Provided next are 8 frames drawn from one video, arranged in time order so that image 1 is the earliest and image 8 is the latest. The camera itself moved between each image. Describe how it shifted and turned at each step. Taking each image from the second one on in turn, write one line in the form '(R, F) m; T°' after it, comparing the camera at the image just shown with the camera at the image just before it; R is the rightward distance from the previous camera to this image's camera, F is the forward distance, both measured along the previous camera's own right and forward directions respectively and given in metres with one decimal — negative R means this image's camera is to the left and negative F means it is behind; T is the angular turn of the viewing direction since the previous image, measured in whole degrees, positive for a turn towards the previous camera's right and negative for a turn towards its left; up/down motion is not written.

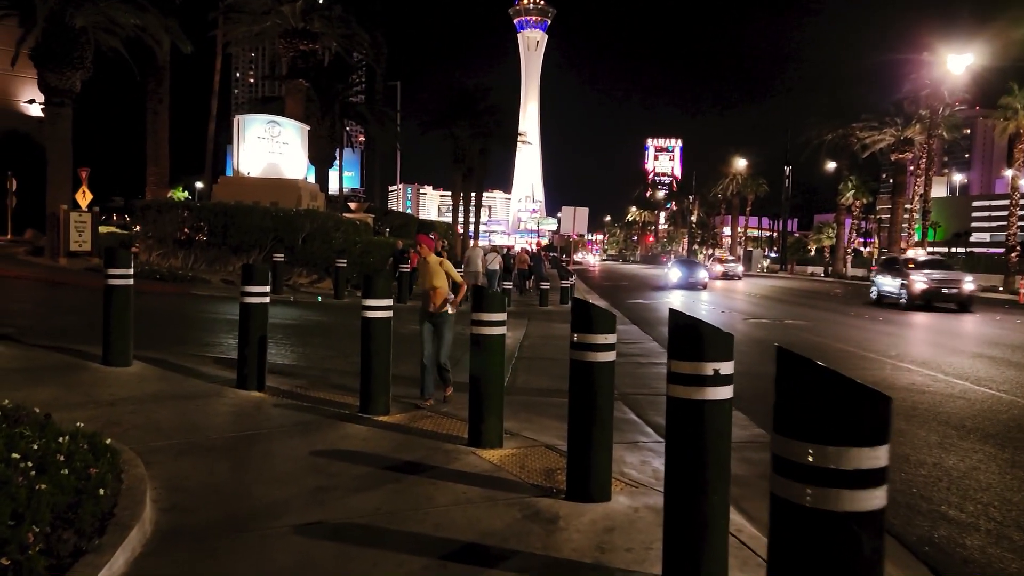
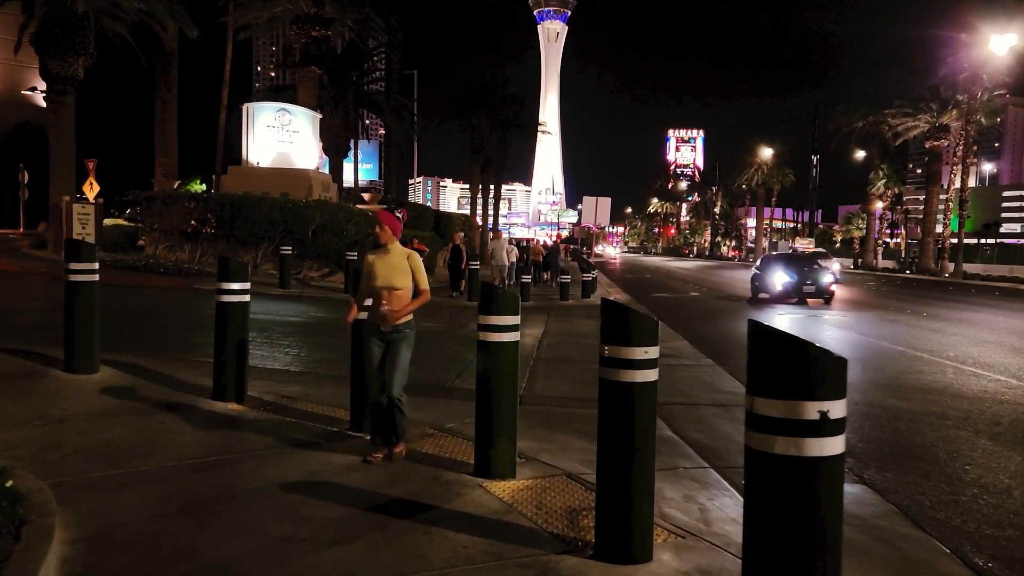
(0.0, +1.1) m; -1°
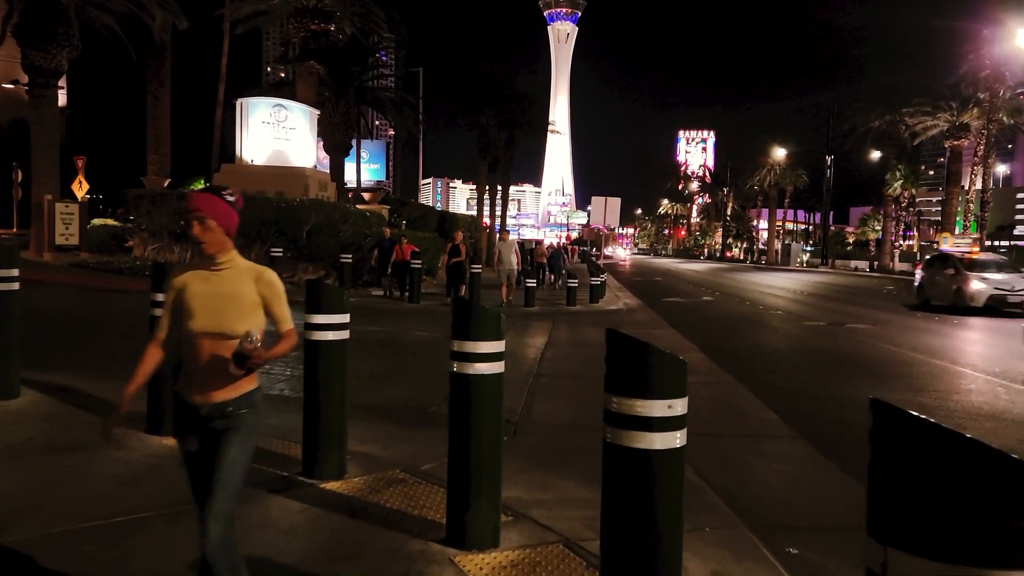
(+0.1, +1.1) m; -1°
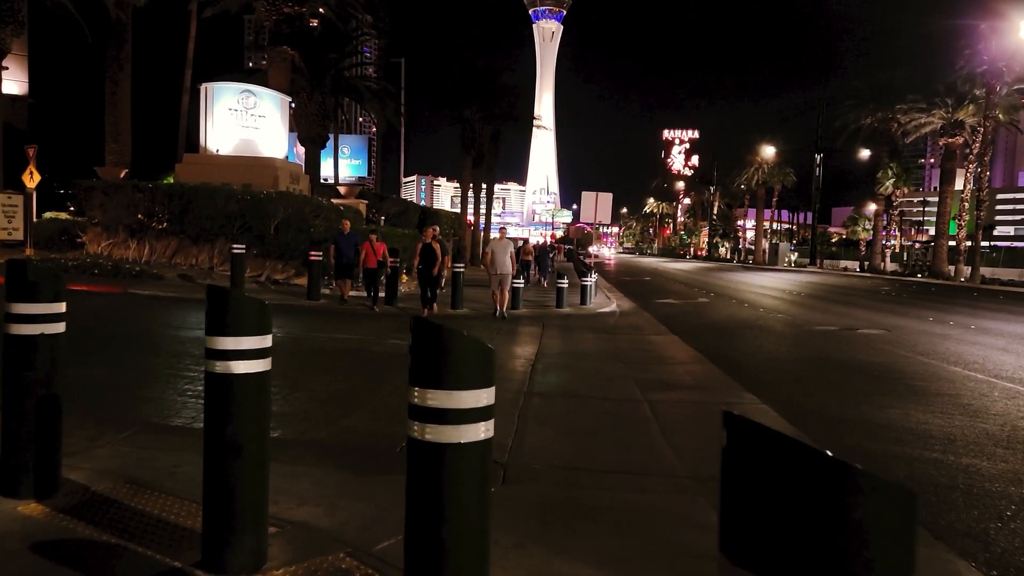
(0.0, +1.6) m; +1°
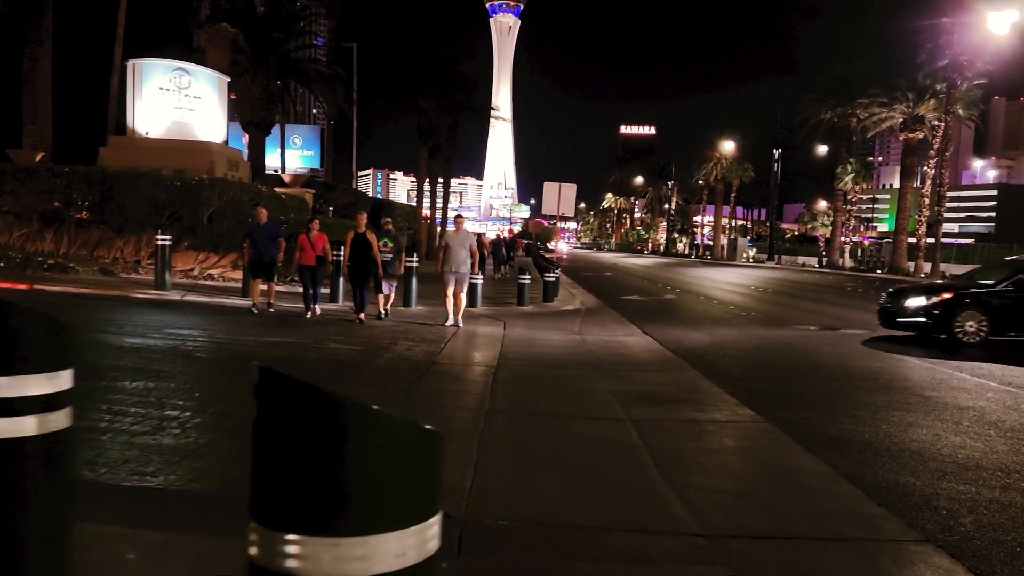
(0.0, +1.4) m; +3°
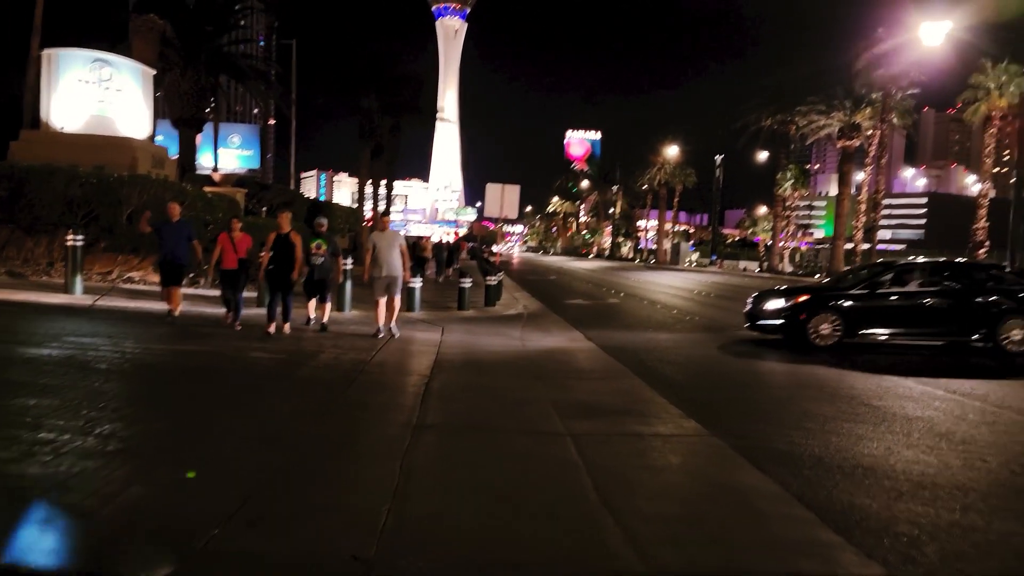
(+0.1, +0.6) m; +4°
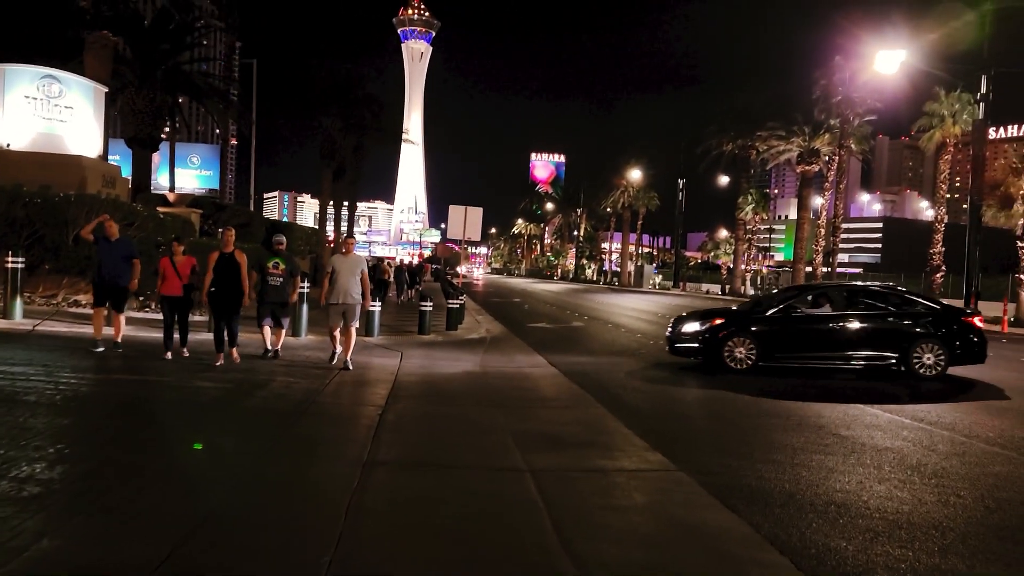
(+0.1, +0.3) m; +3°
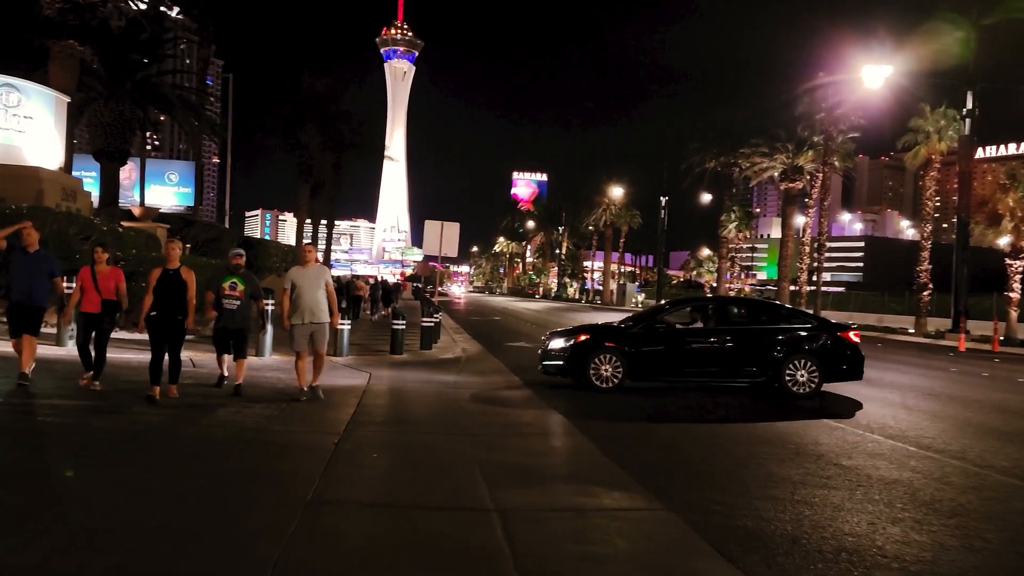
(+0.1, +0.7) m; +1°
